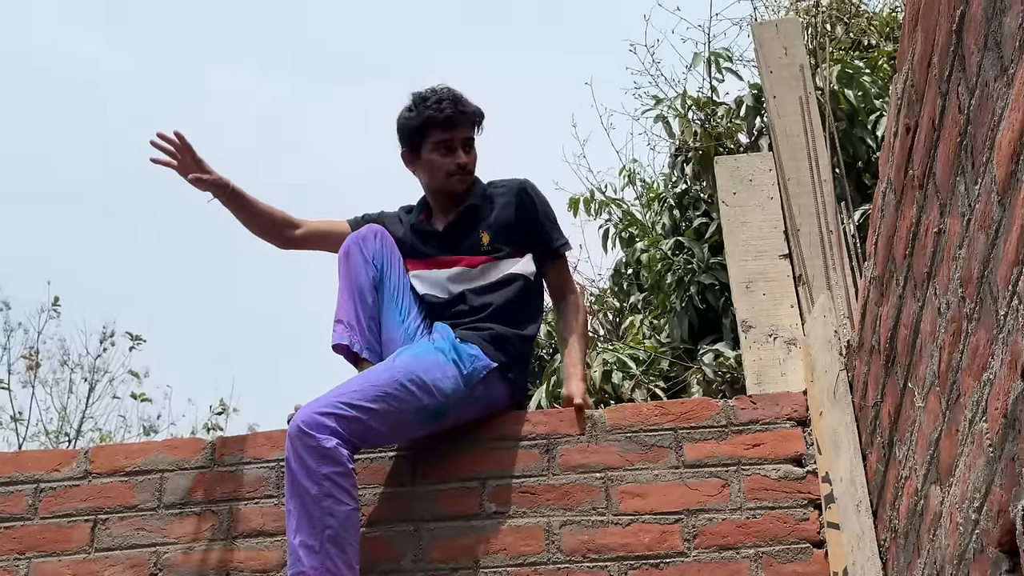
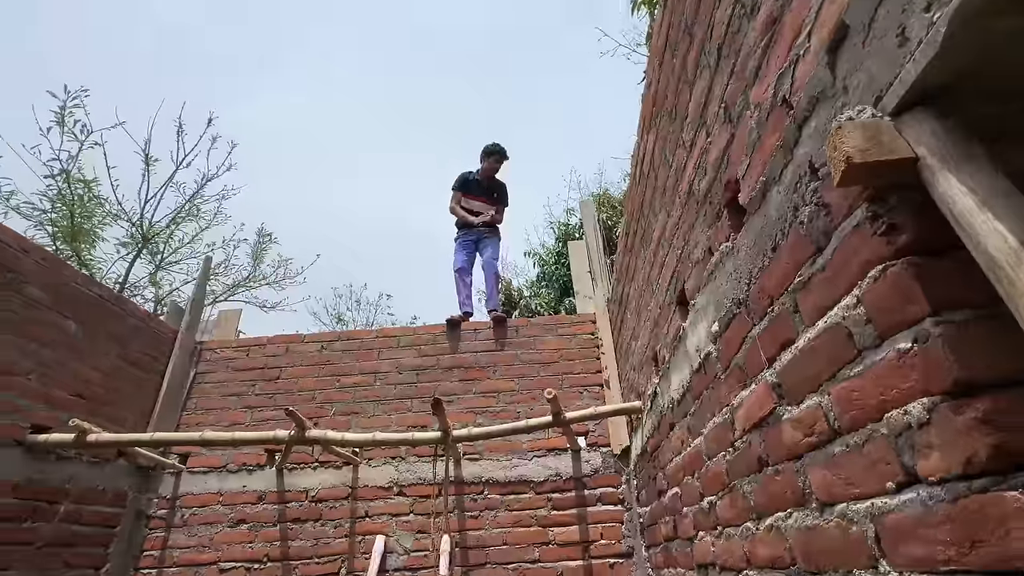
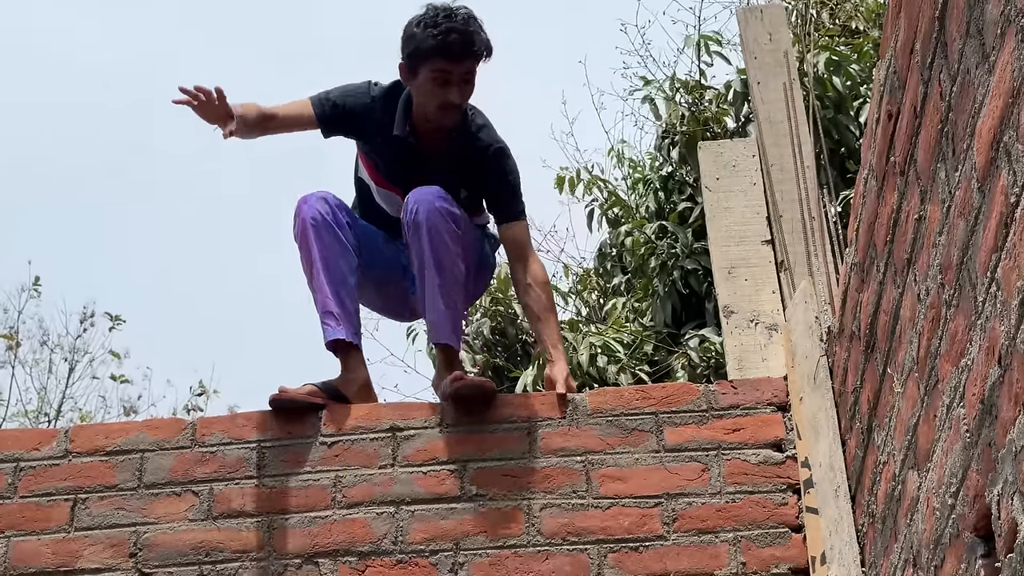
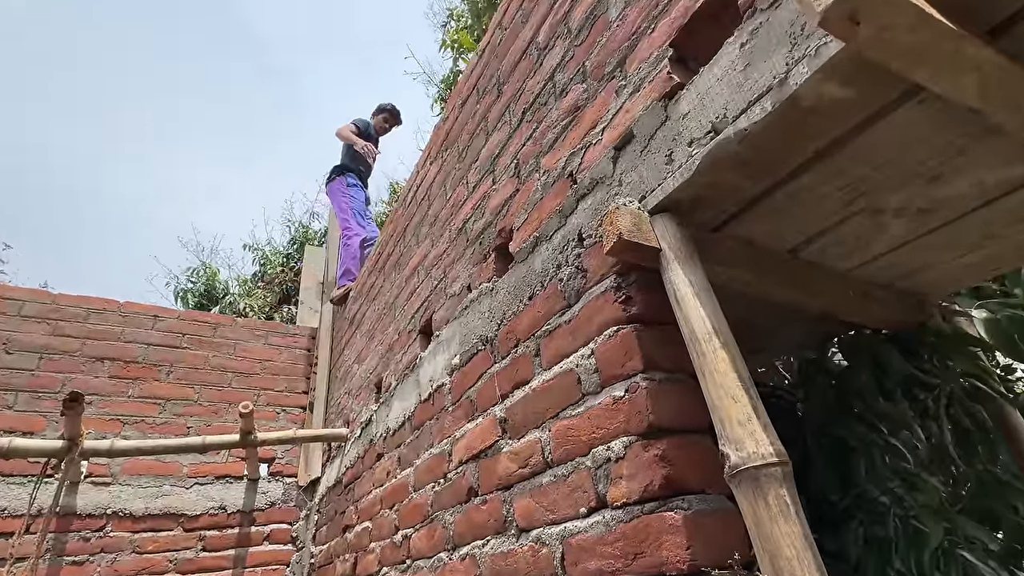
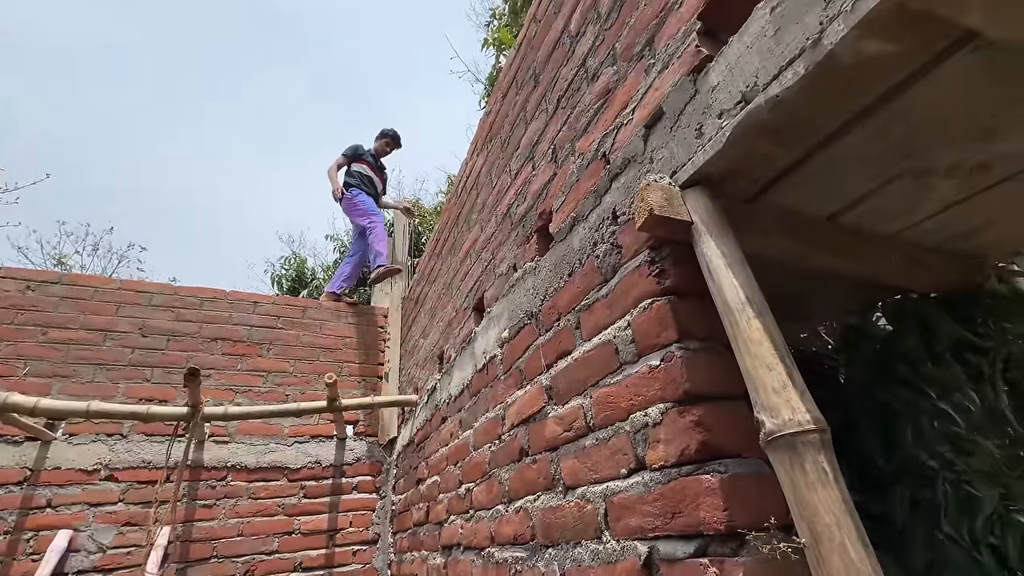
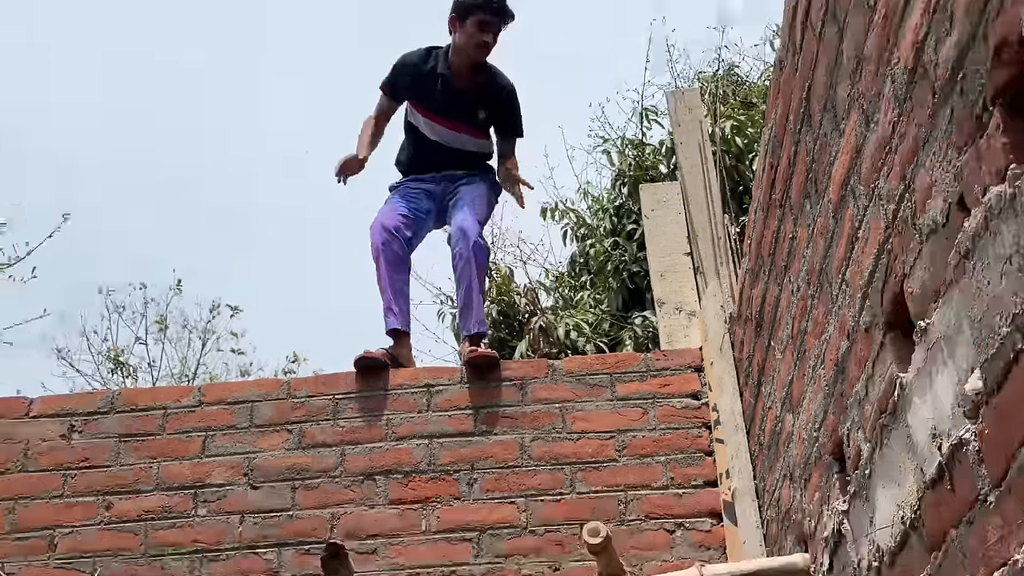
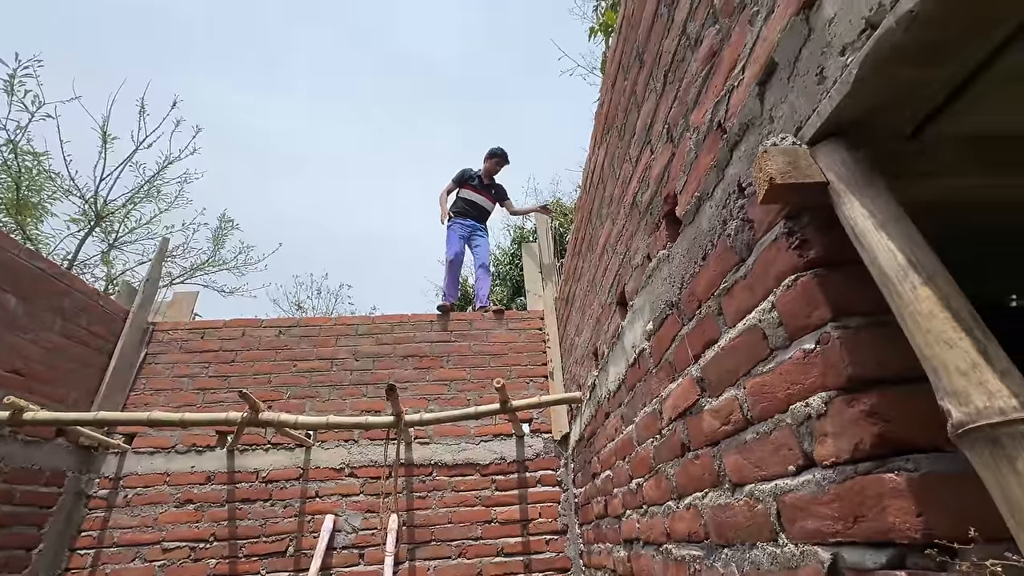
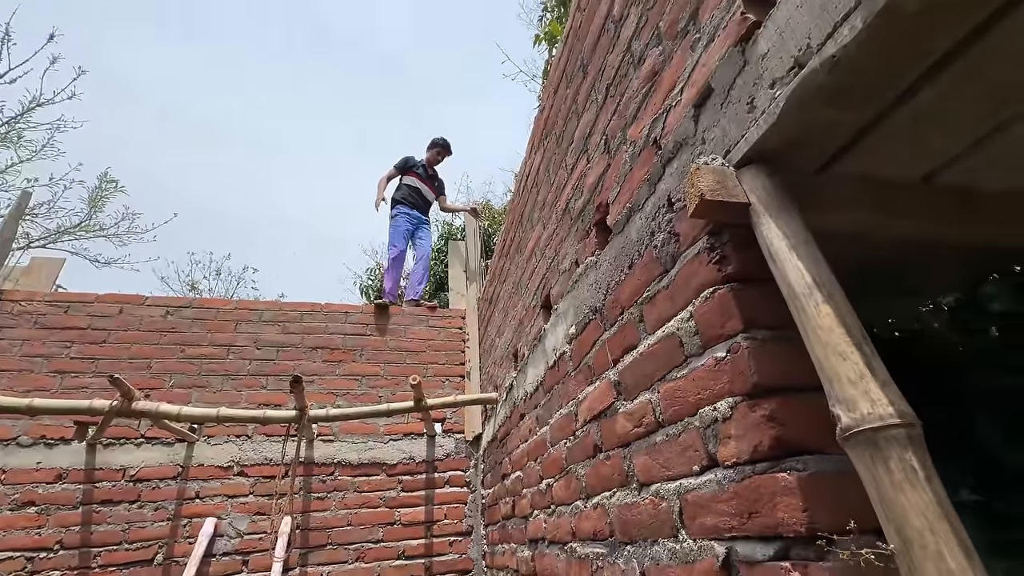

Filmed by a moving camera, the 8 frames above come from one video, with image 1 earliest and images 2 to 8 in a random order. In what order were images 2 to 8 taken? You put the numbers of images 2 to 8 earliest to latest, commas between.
3, 6, 2, 7, 8, 5, 4
